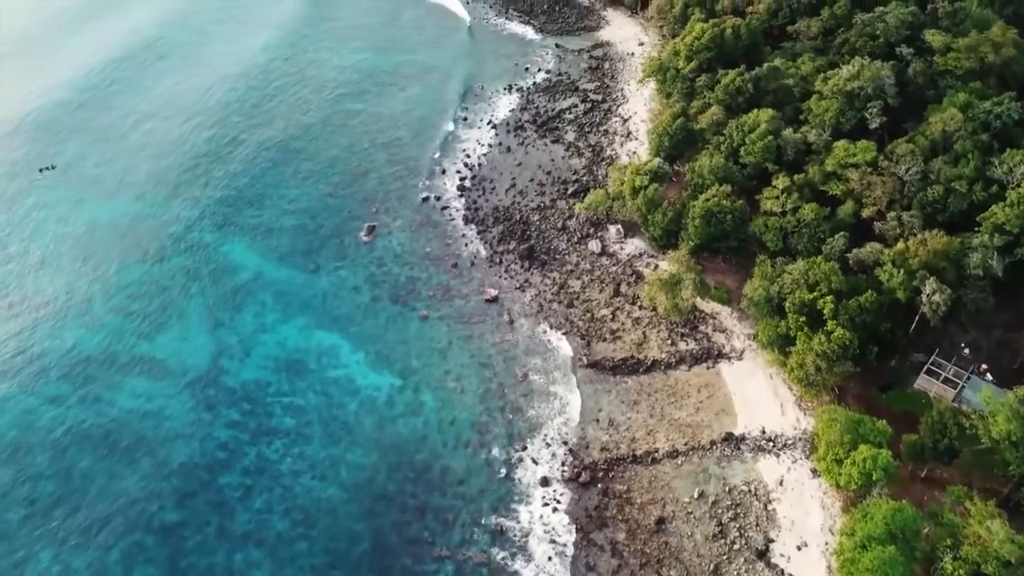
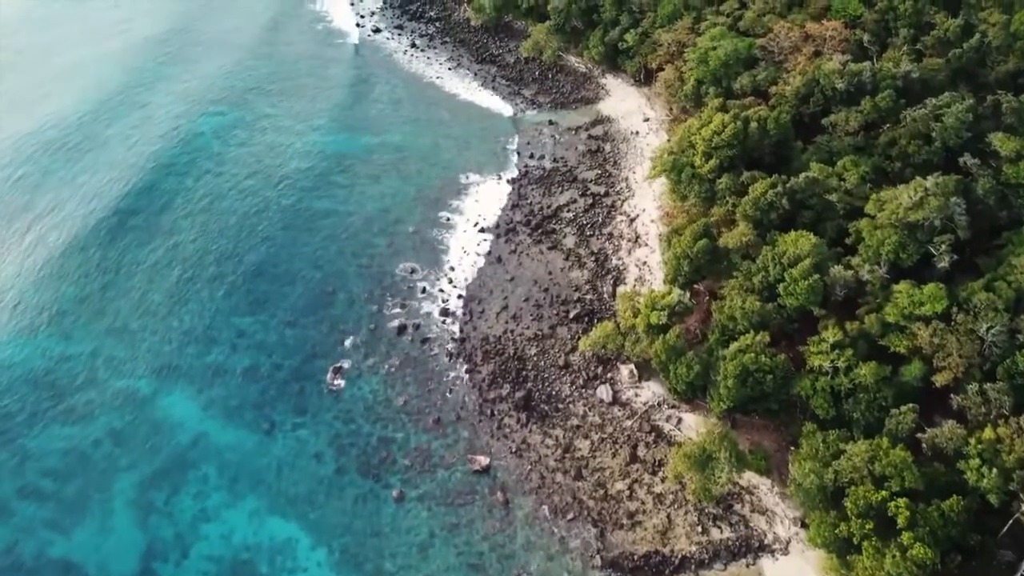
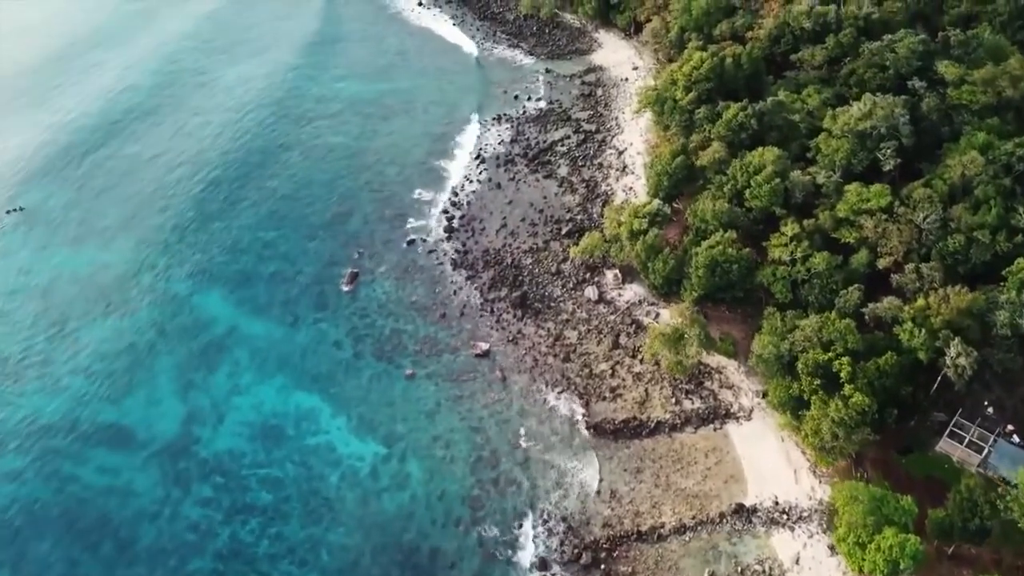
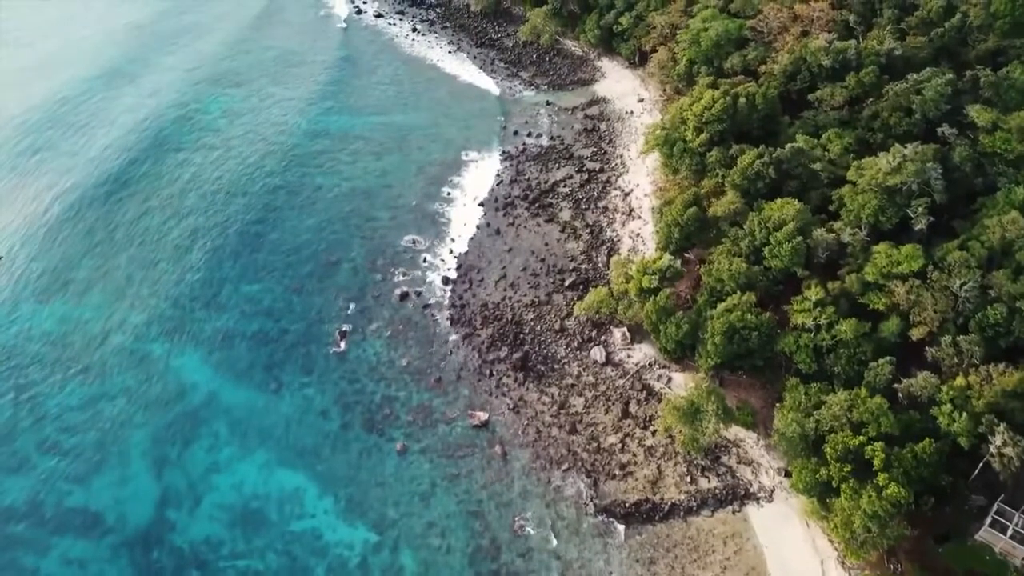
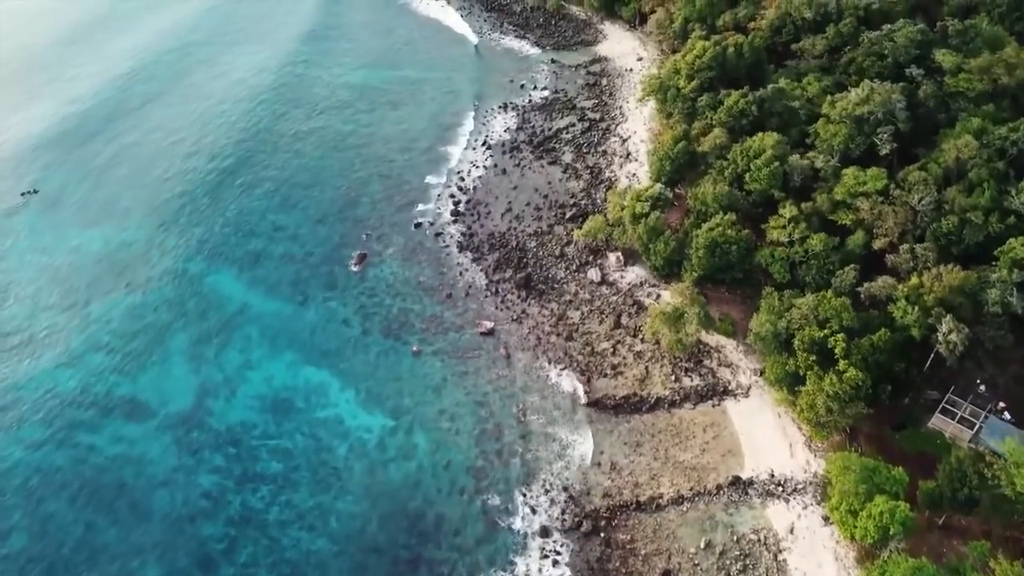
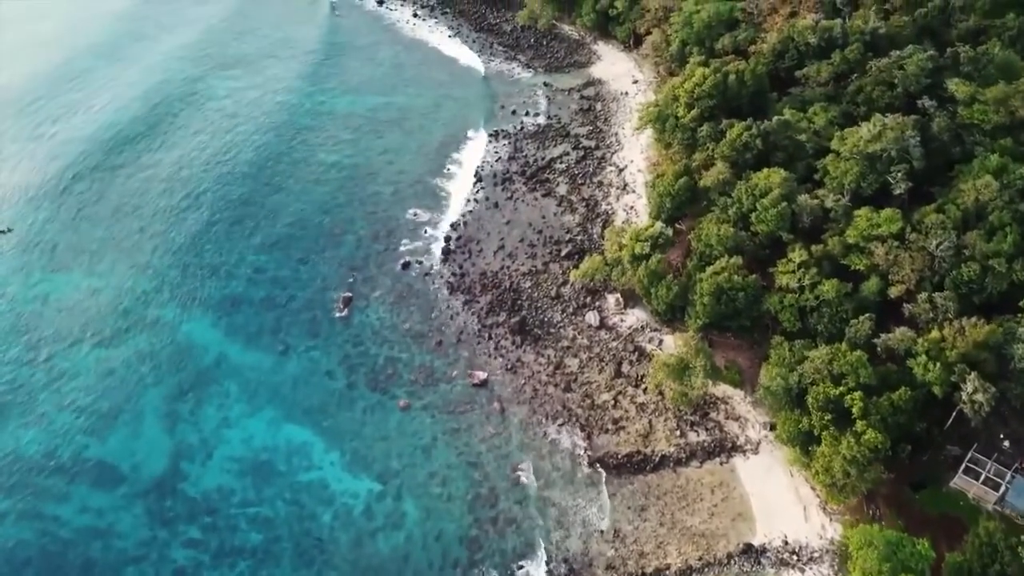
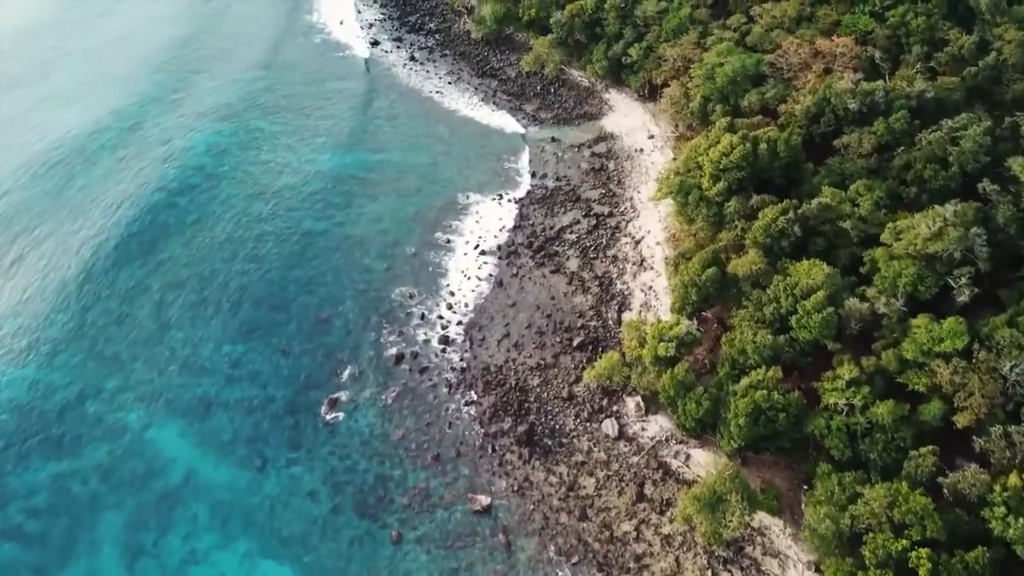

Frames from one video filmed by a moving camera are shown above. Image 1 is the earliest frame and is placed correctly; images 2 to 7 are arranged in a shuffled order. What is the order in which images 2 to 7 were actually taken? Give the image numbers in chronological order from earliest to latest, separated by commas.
5, 3, 6, 4, 2, 7
